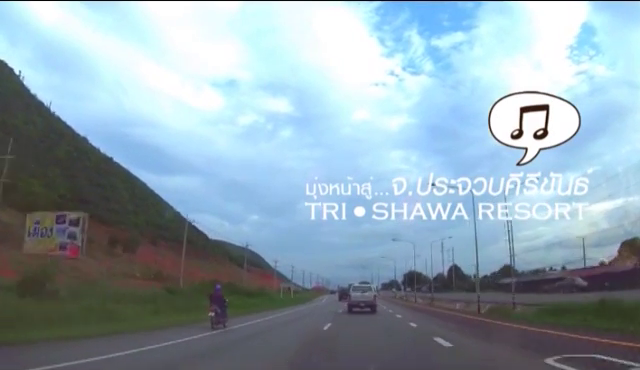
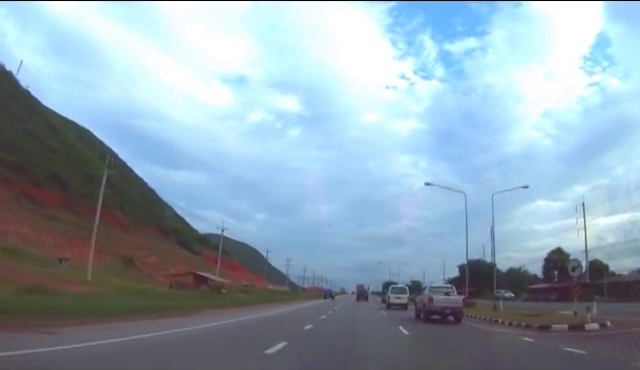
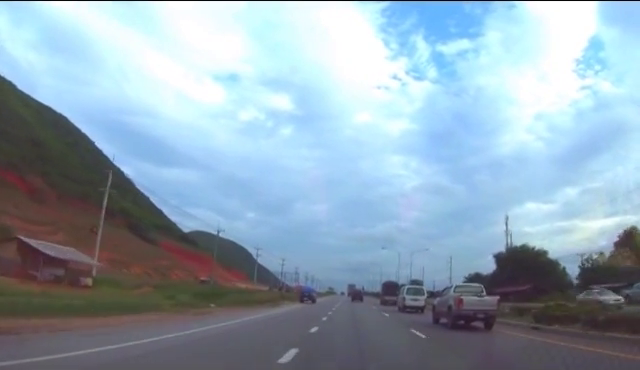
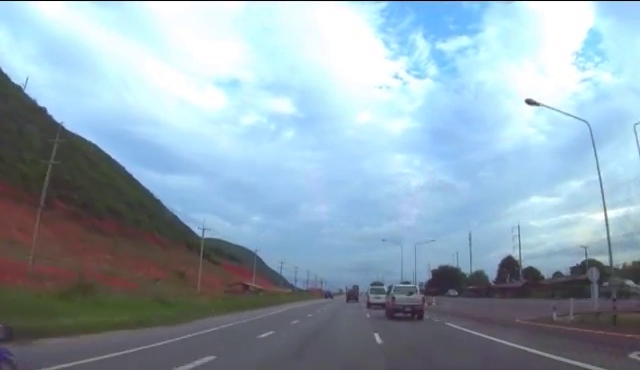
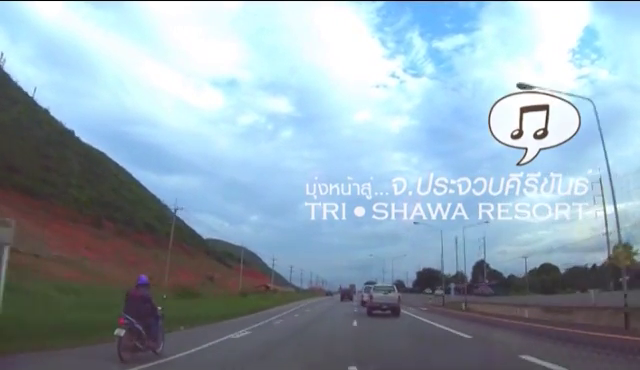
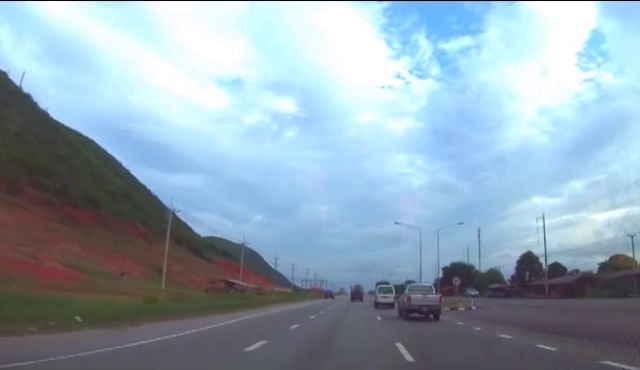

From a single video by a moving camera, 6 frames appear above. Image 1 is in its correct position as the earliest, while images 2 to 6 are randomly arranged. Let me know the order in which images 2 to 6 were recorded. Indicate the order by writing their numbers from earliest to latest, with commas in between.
5, 4, 6, 2, 3
